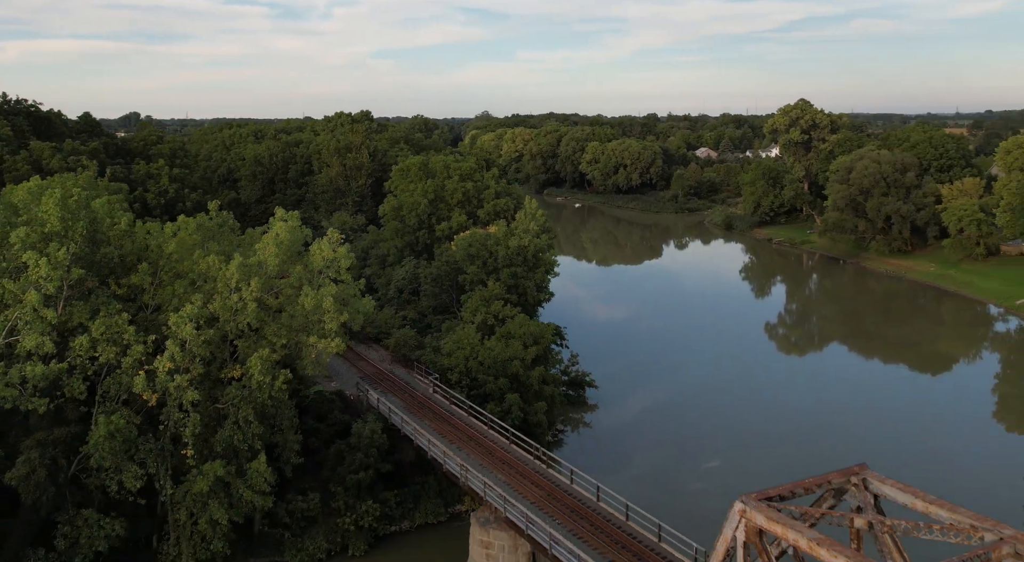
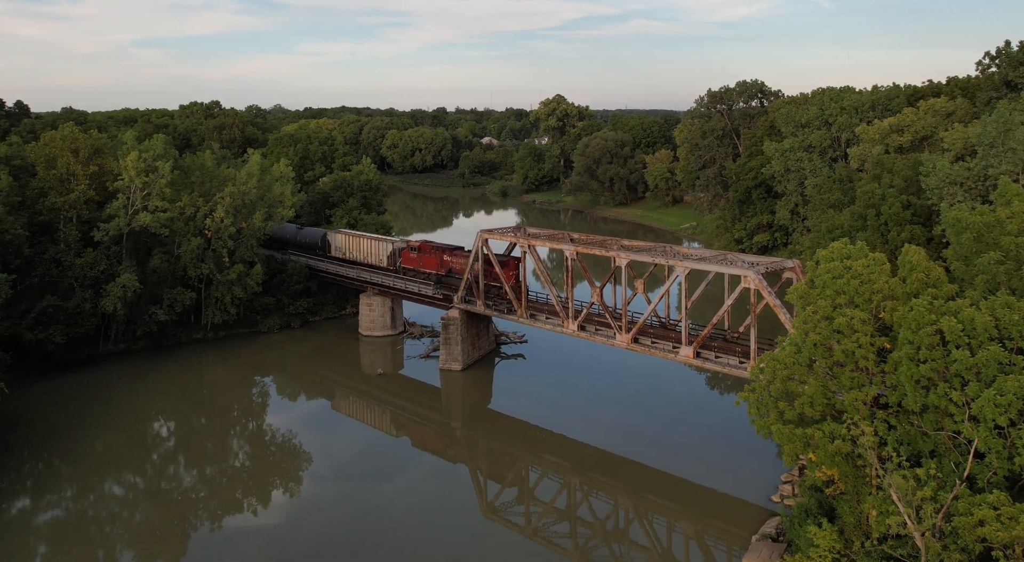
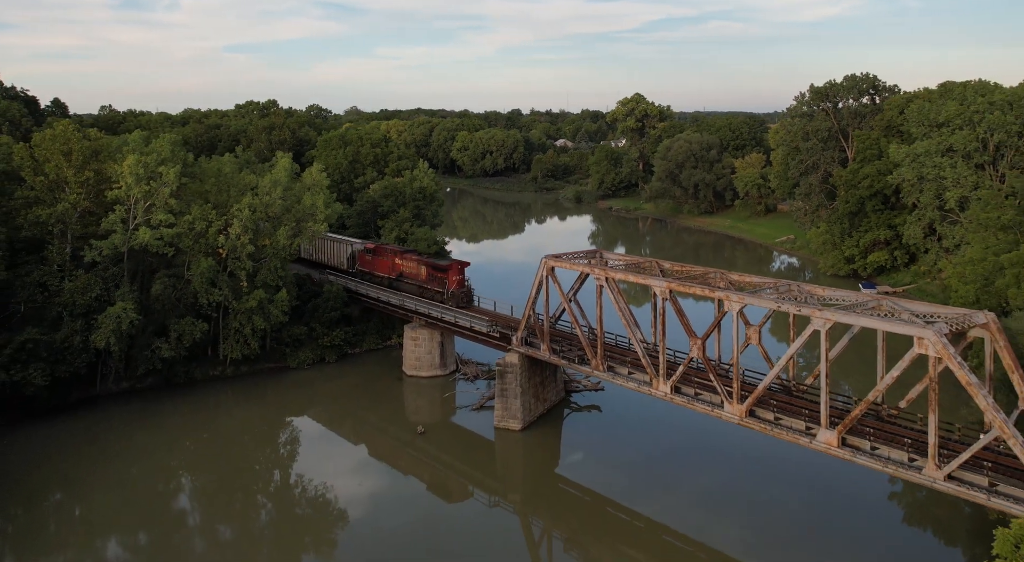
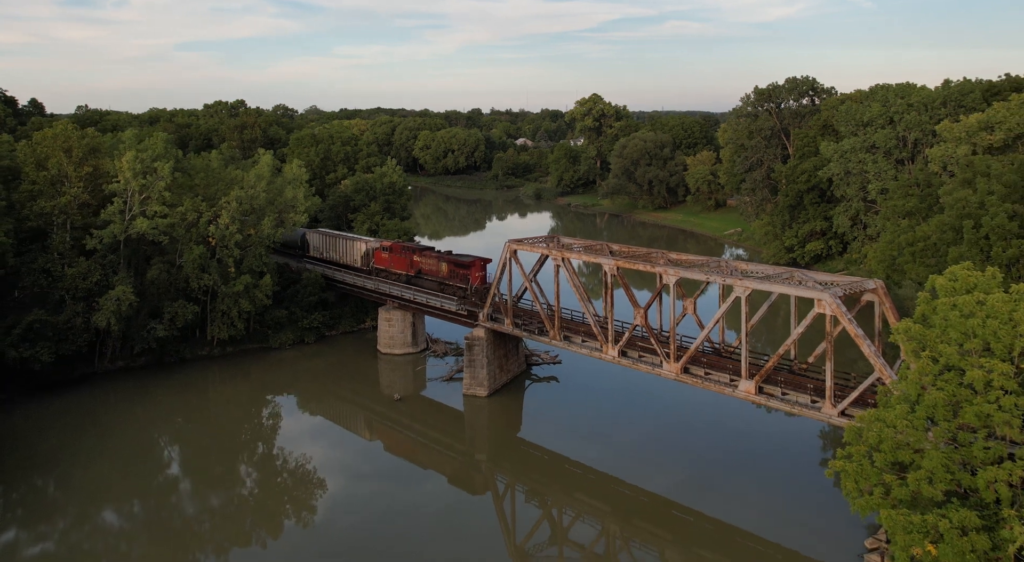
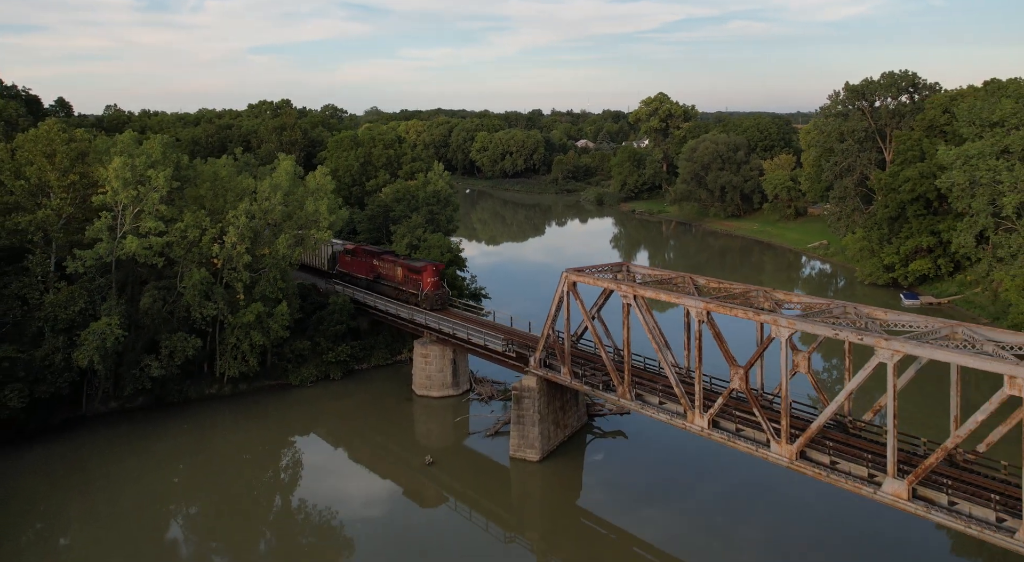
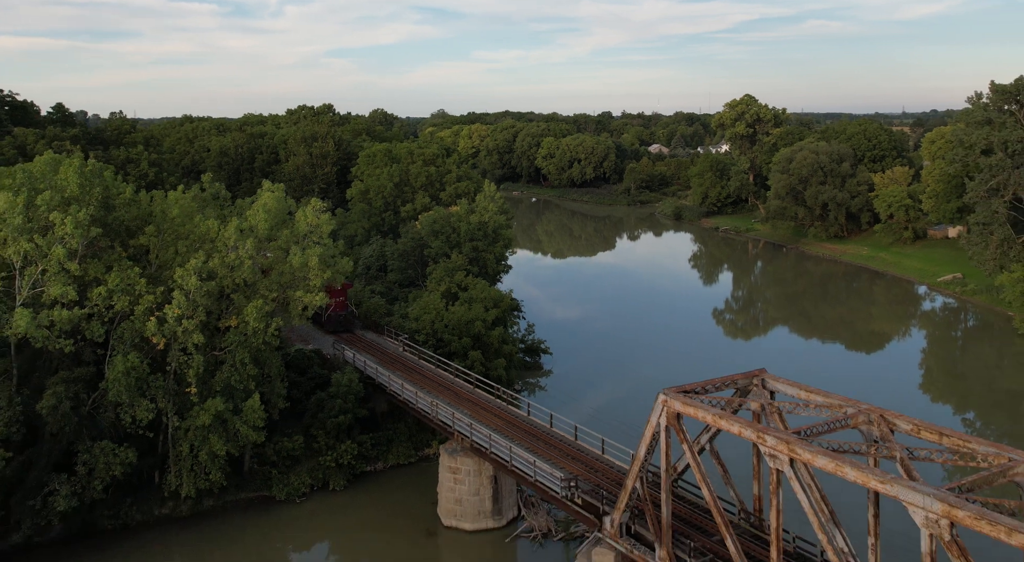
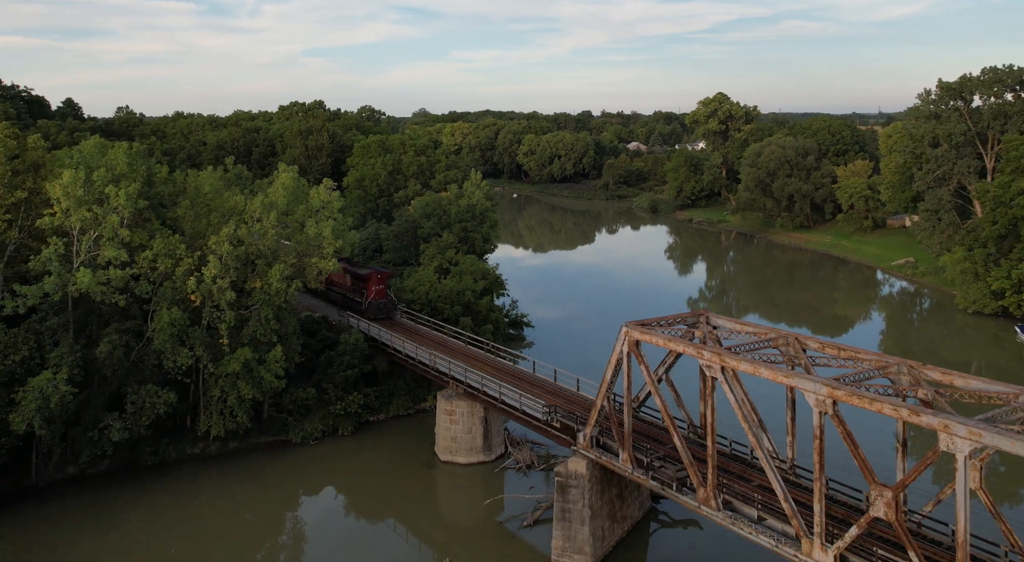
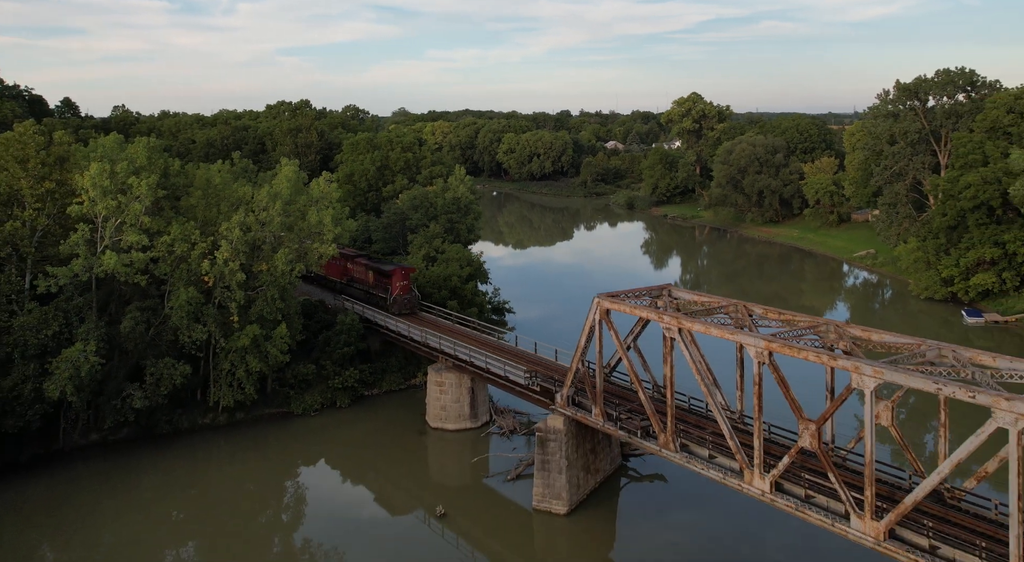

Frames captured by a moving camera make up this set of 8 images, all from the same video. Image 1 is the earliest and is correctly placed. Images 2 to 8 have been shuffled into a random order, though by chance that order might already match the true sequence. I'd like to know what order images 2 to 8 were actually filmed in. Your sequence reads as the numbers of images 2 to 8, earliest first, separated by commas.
6, 7, 8, 5, 3, 4, 2
